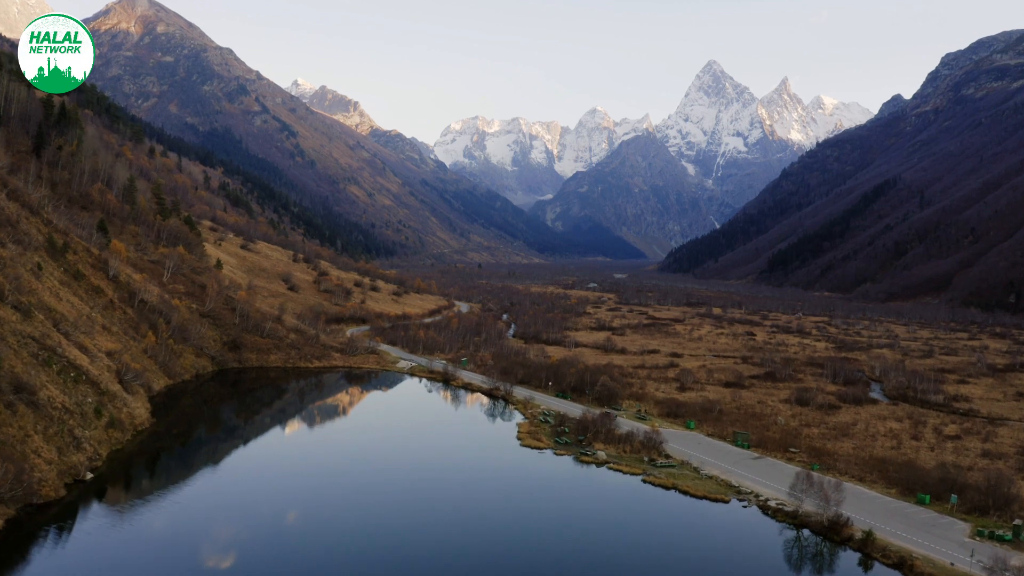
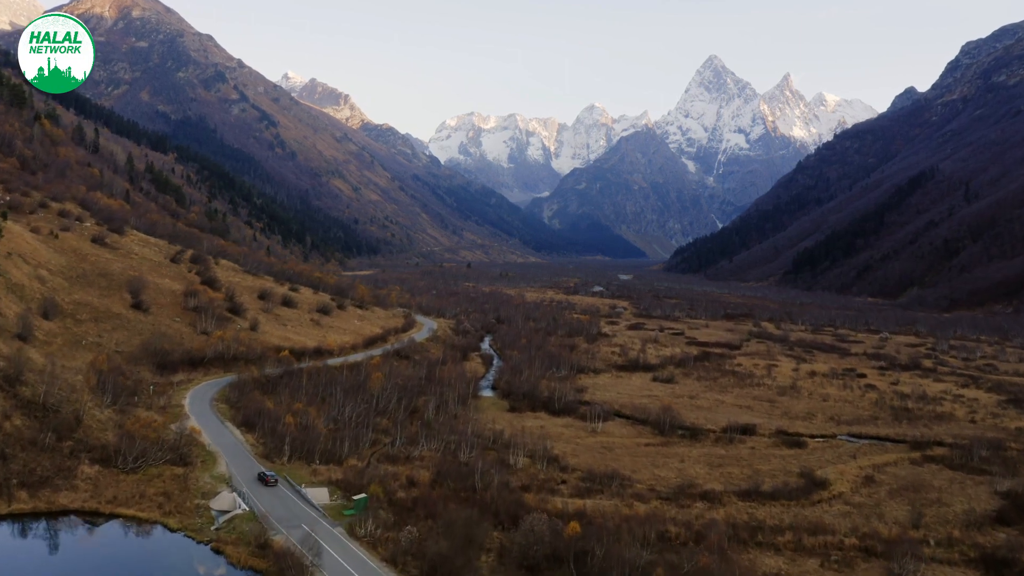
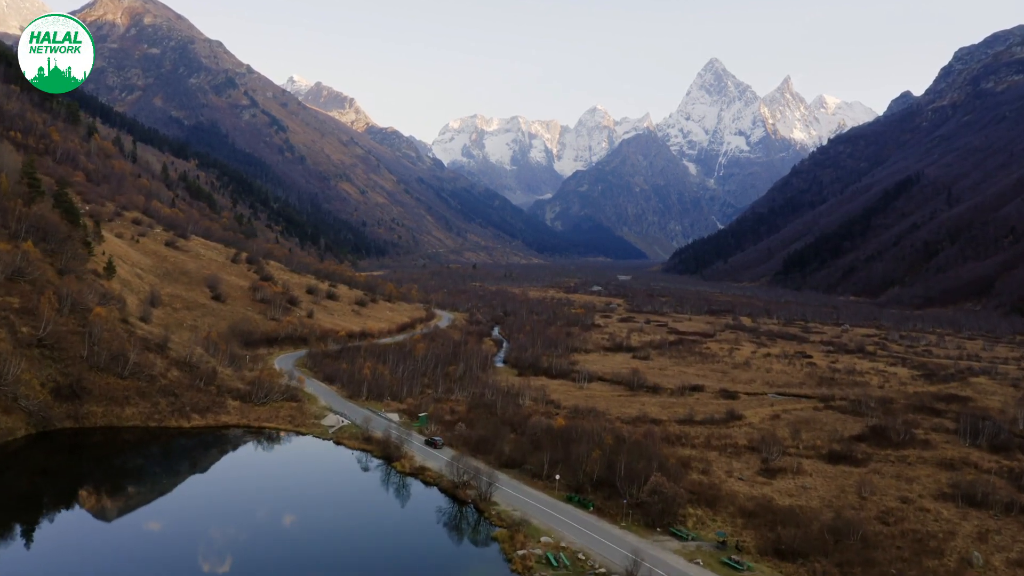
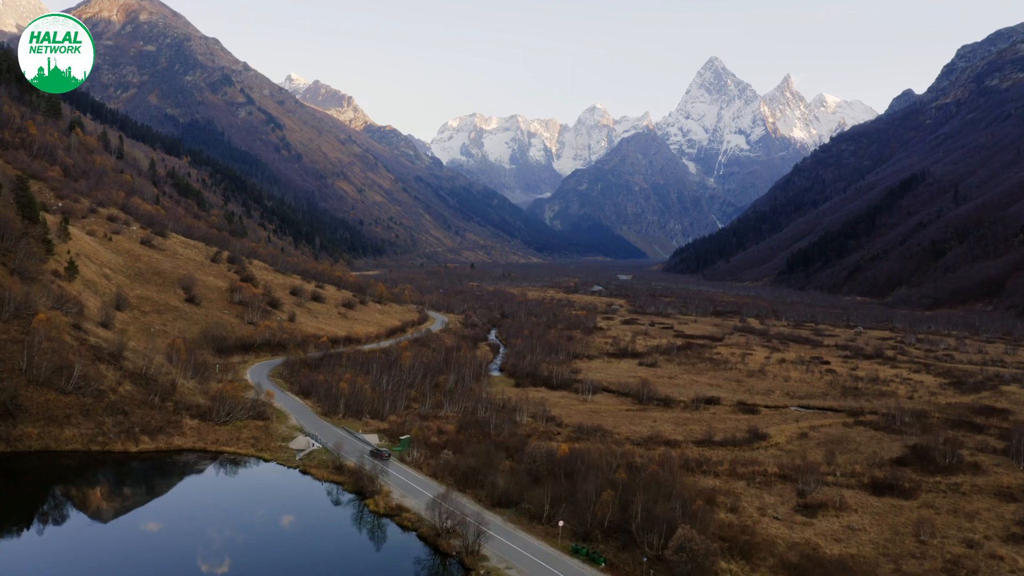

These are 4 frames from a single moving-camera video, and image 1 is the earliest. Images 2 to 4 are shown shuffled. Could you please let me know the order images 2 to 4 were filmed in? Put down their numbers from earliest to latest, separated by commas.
3, 4, 2
